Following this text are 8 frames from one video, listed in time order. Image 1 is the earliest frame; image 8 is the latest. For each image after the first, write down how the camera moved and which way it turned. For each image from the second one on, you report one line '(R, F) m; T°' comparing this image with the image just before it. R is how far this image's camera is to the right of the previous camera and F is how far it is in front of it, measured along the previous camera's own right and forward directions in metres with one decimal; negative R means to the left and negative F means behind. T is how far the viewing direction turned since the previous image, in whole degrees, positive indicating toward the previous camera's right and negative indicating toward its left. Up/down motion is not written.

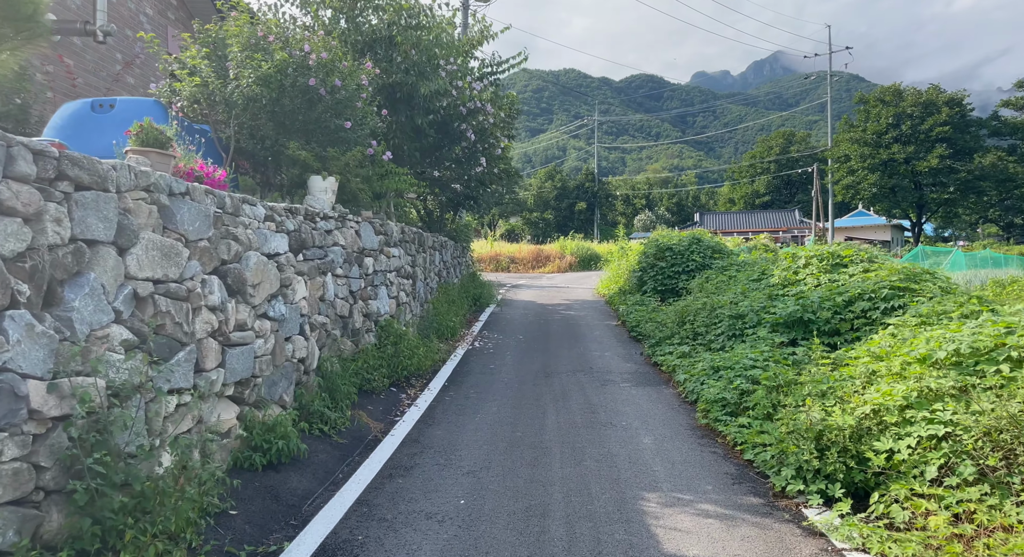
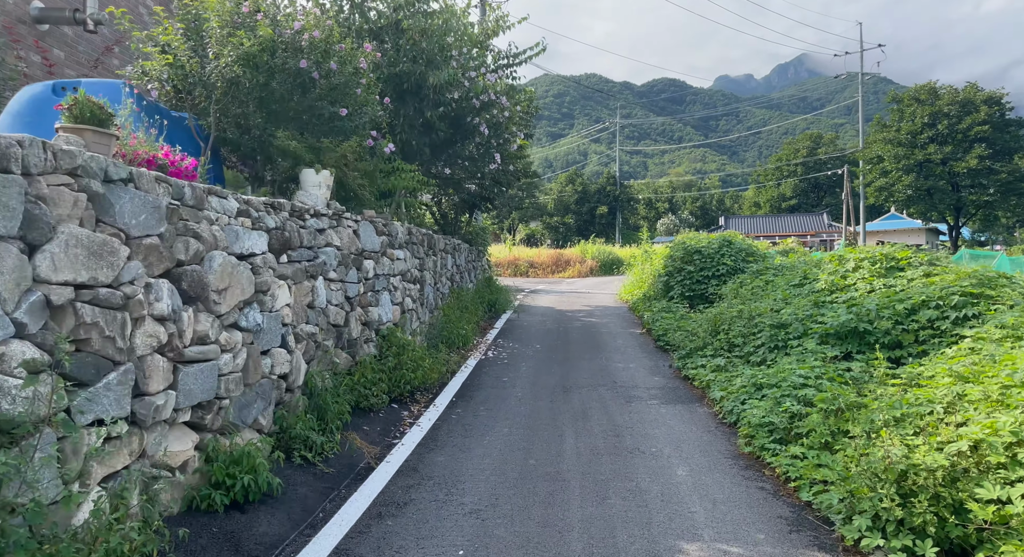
(+0.1, +0.8) m; -2°
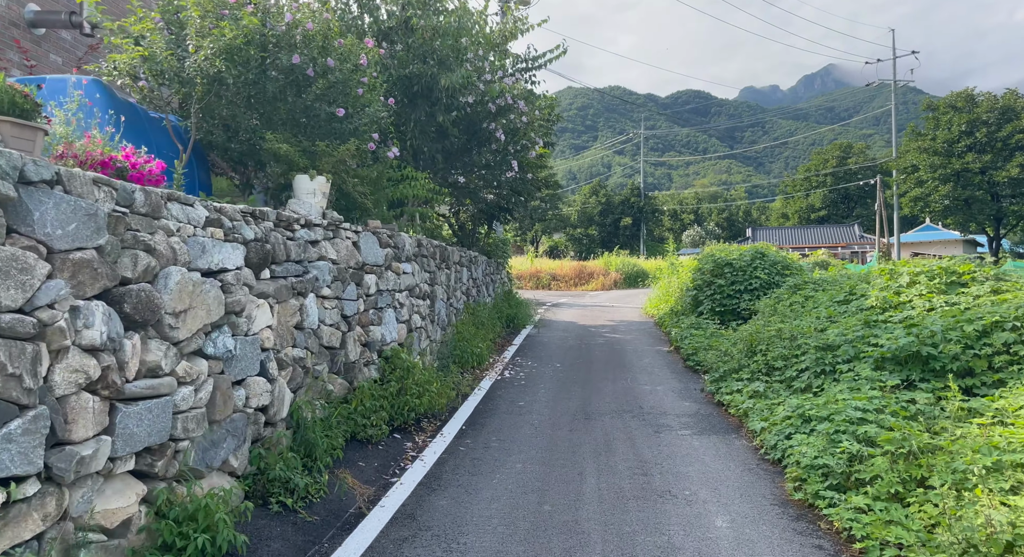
(+0.1, +0.7) m; -2°
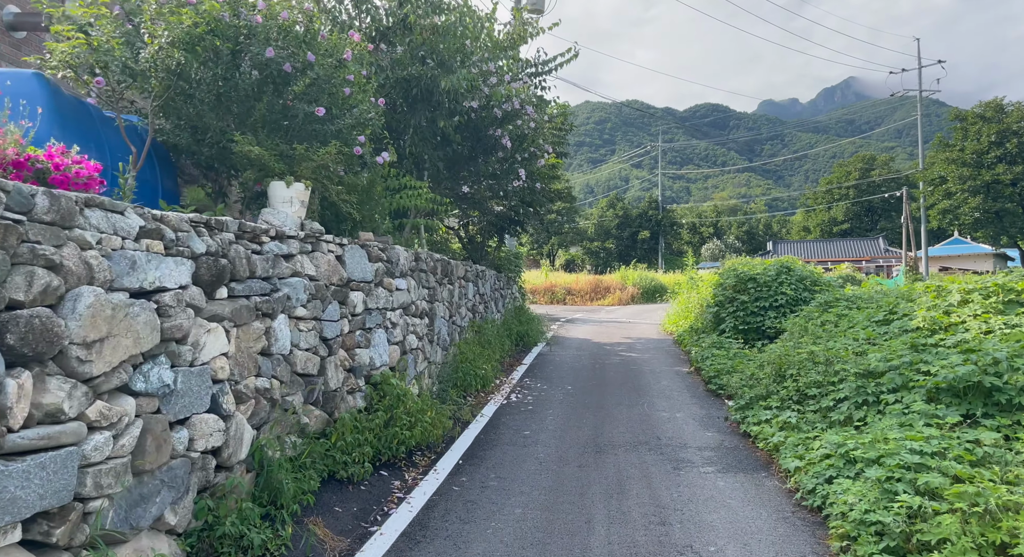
(+0.1, +0.7) m; -2°
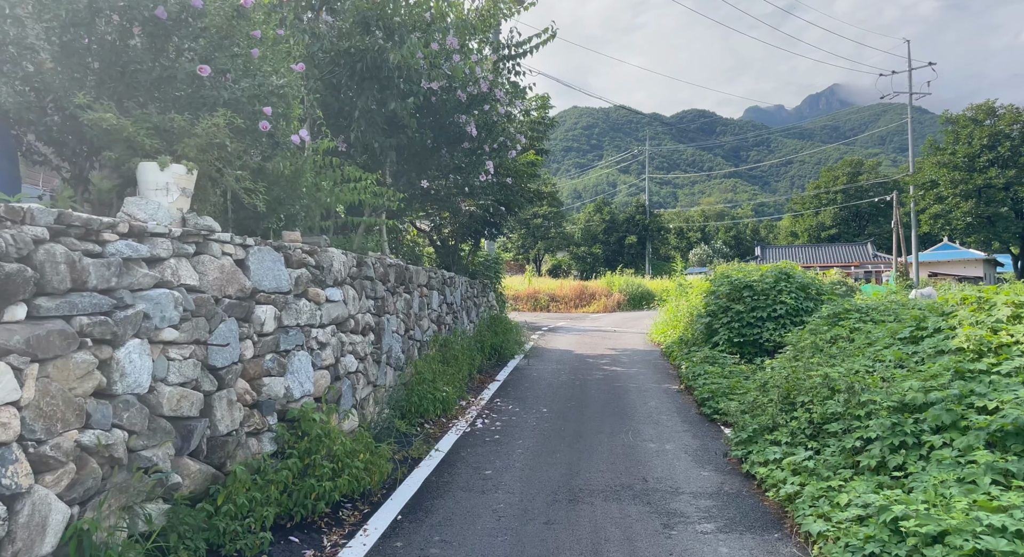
(+0.3, +1.2) m; +1°
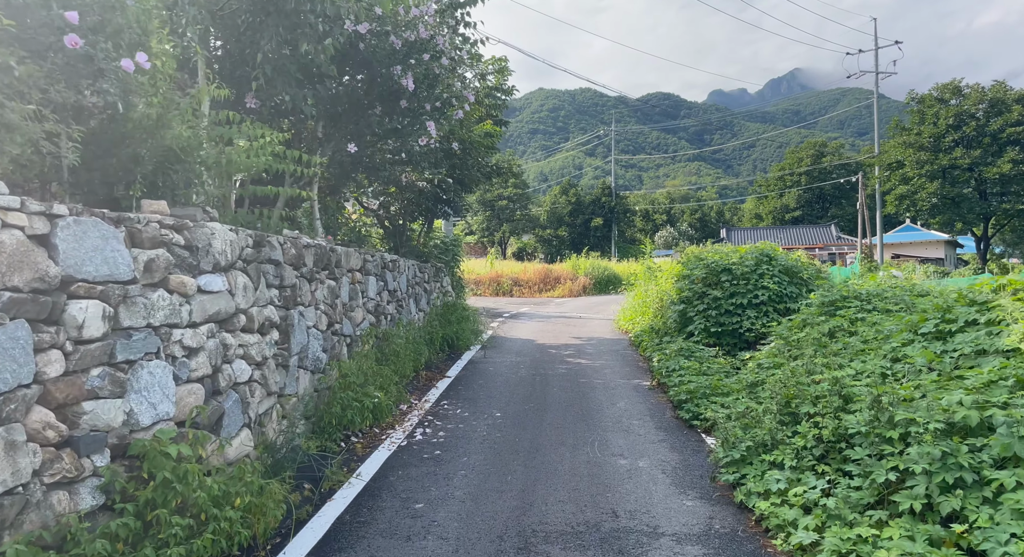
(+0.2, +1.3) m; +3°
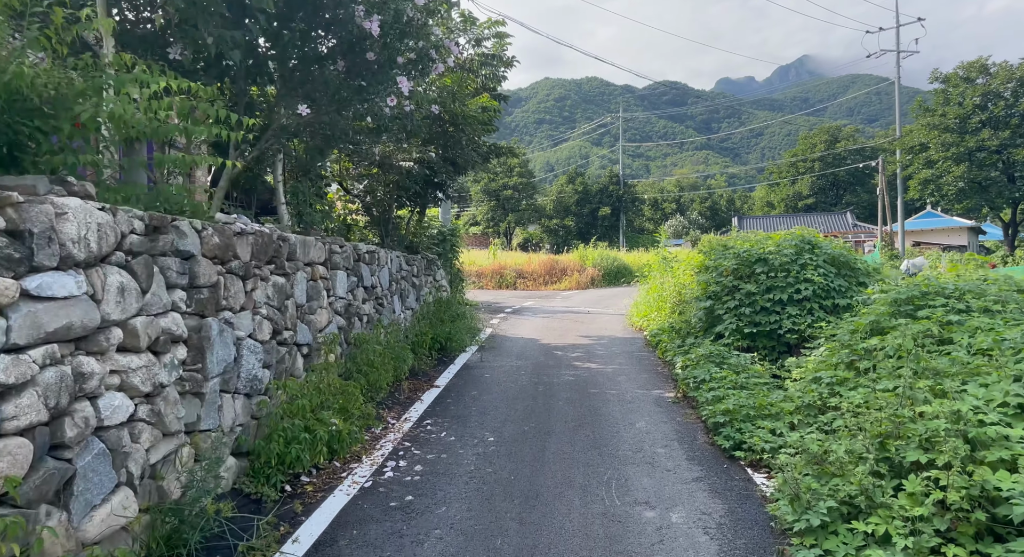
(+0.1, +1.5) m; -1°
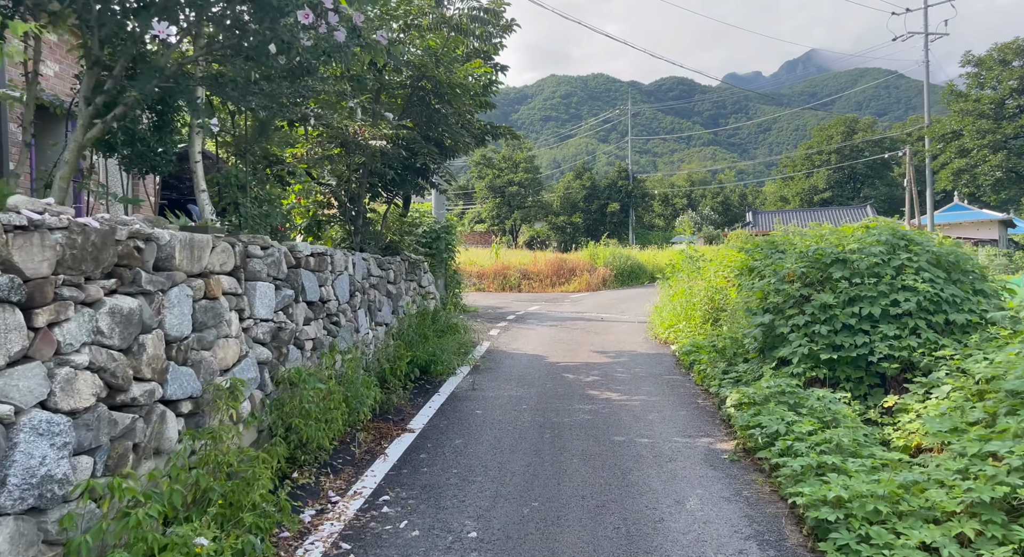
(+0.1, +2.2) m; -1°
